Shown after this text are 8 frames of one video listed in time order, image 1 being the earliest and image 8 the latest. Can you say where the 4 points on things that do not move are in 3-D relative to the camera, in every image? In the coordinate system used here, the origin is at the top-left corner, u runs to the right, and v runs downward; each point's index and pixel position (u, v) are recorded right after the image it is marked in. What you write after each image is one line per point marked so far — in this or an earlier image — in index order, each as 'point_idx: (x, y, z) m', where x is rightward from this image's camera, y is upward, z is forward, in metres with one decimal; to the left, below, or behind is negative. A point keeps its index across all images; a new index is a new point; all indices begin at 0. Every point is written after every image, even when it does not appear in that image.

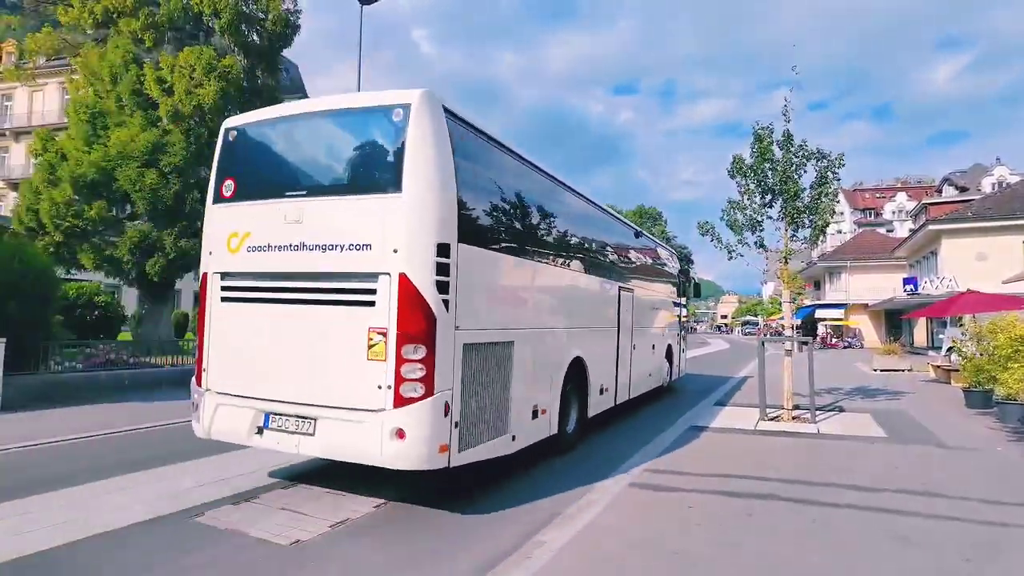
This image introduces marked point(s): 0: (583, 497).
0: (+0.7, -2.0, +5.7) m
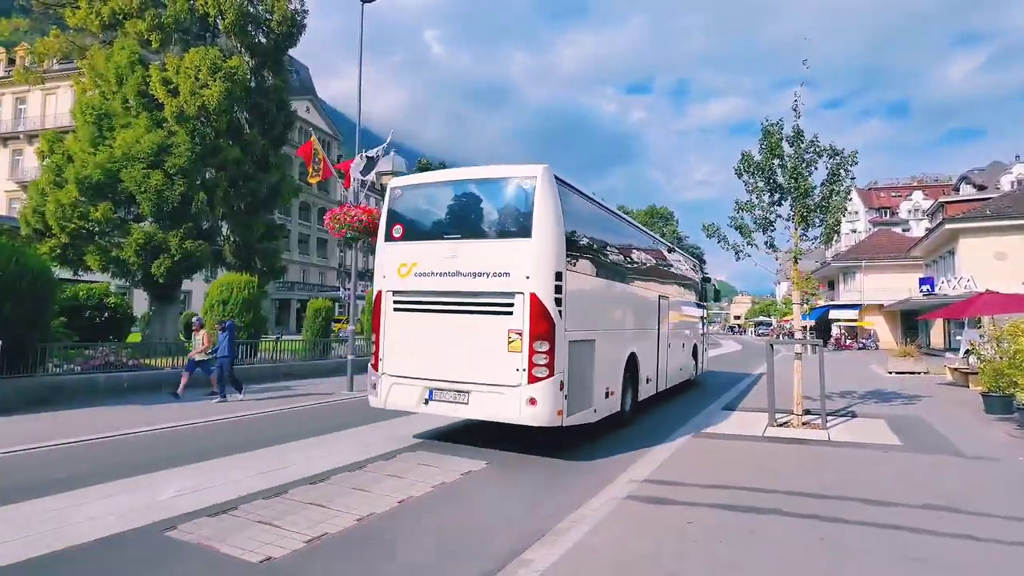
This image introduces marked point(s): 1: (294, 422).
0: (+0.6, -2.0, +5.5) m
1: (-4.2, -2.6, +11.9) m
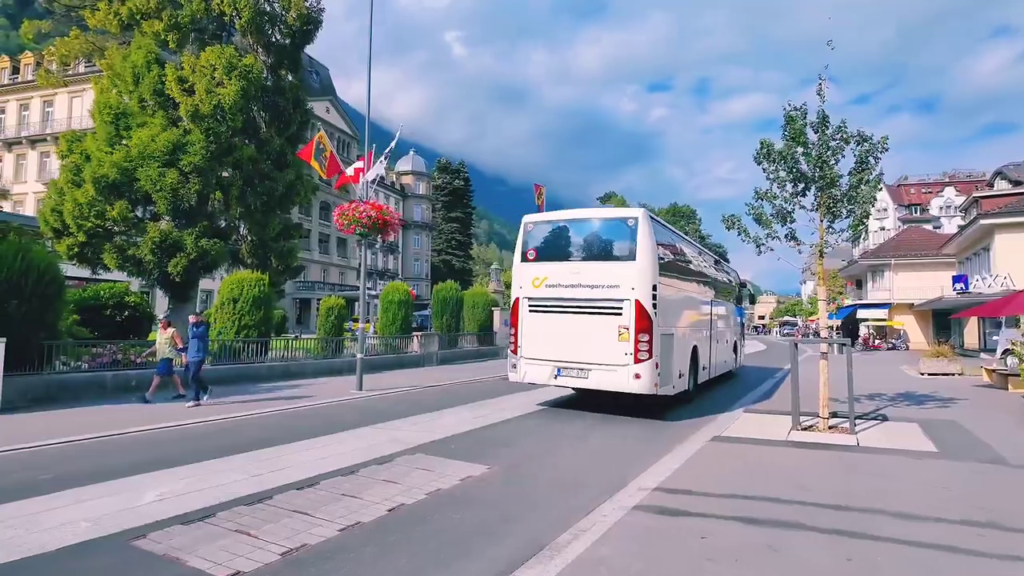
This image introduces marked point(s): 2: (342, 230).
0: (+0.6, -1.9, +5.0) m
1: (-4.0, -2.5, +11.7) m
2: (-3.9, +1.3, +14.1) m
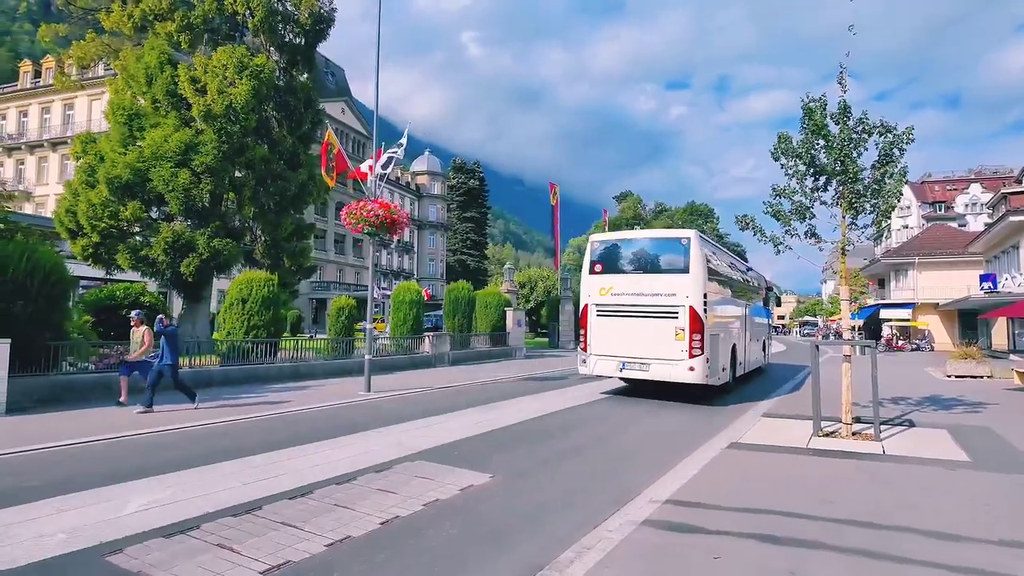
0: (+0.5, -1.9, +4.7) m
1: (-3.9, -2.6, +11.5) m
2: (-3.7, +1.3, +13.9) m
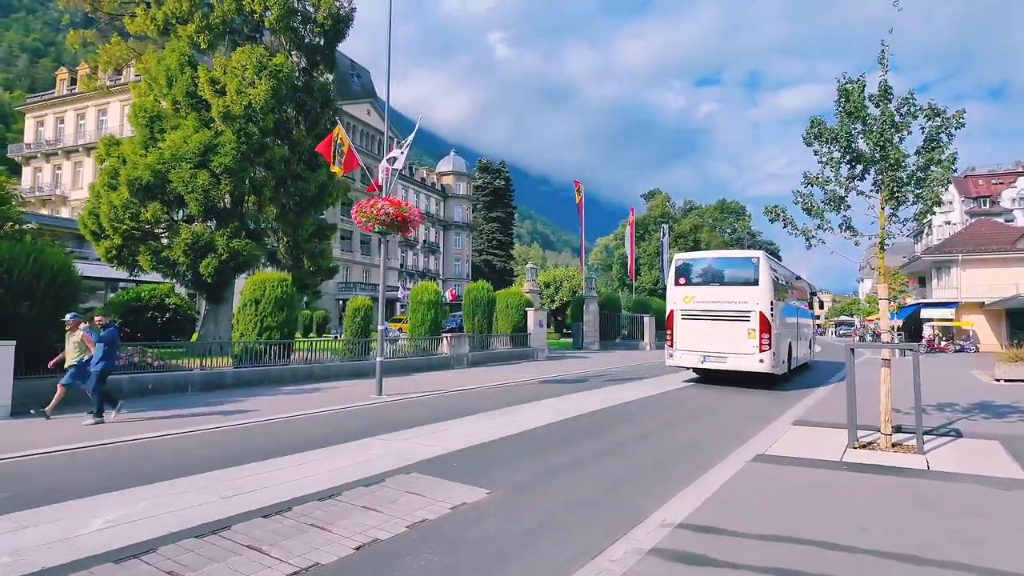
0: (+0.5, -1.9, +4.2) m
1: (-3.6, -2.6, +11.1) m
2: (-3.3, +1.3, +13.5) m
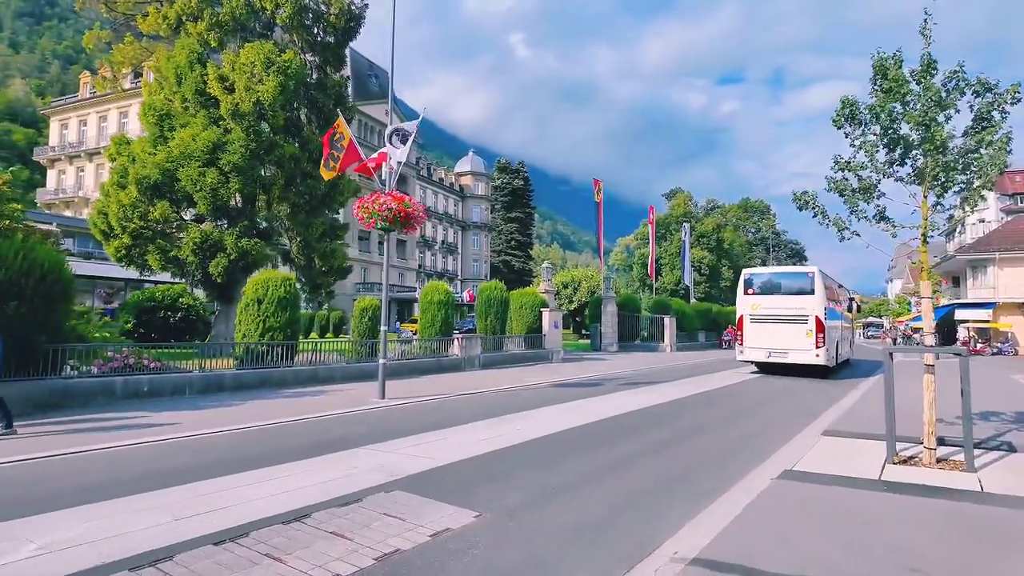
0: (+0.3, -1.9, +3.5) m
1: (-3.5, -2.5, +10.6) m
2: (-3.1, +1.3, +13.0) m
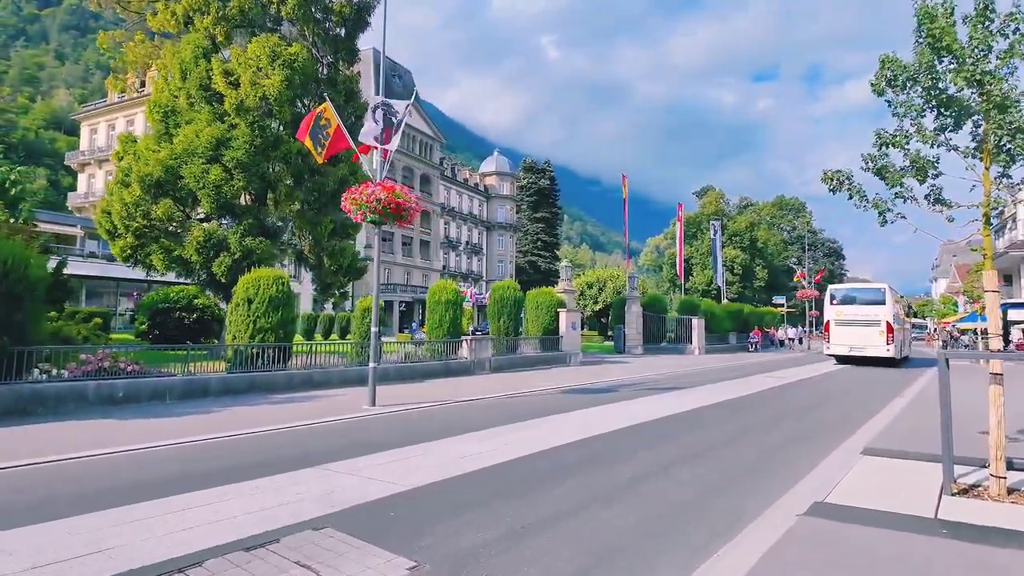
0: (-0.1, -1.8, +2.4) m
1: (-3.6, -2.5, +9.6) m
2: (-3.1, +1.4, +12.0) m
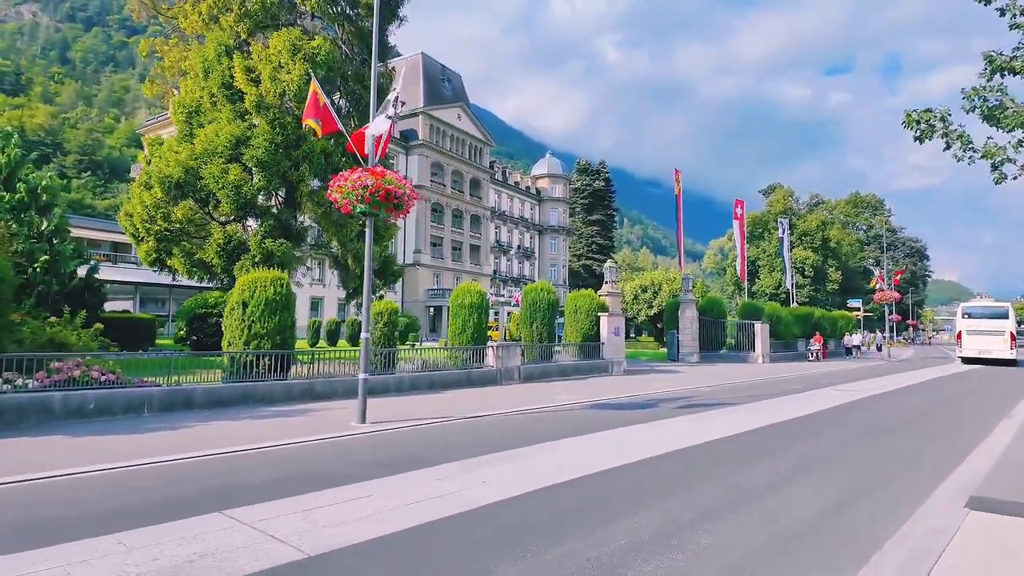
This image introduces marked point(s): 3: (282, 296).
0: (-0.9, -1.7, +0.7) m
1: (-3.6, -2.5, +8.3) m
2: (-2.9, +1.4, +10.6) m
3: (-5.0, -0.2, +13.5) m
